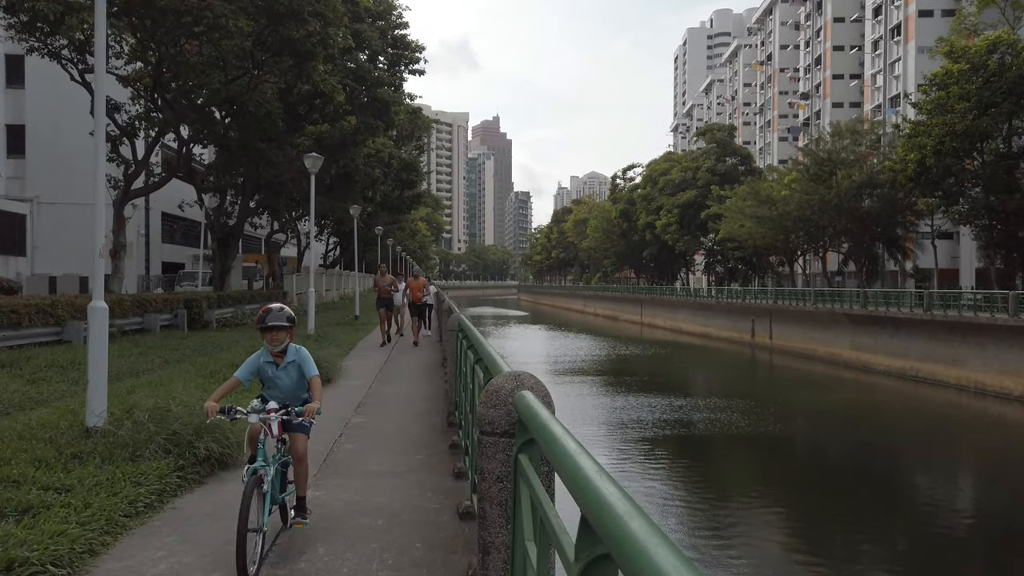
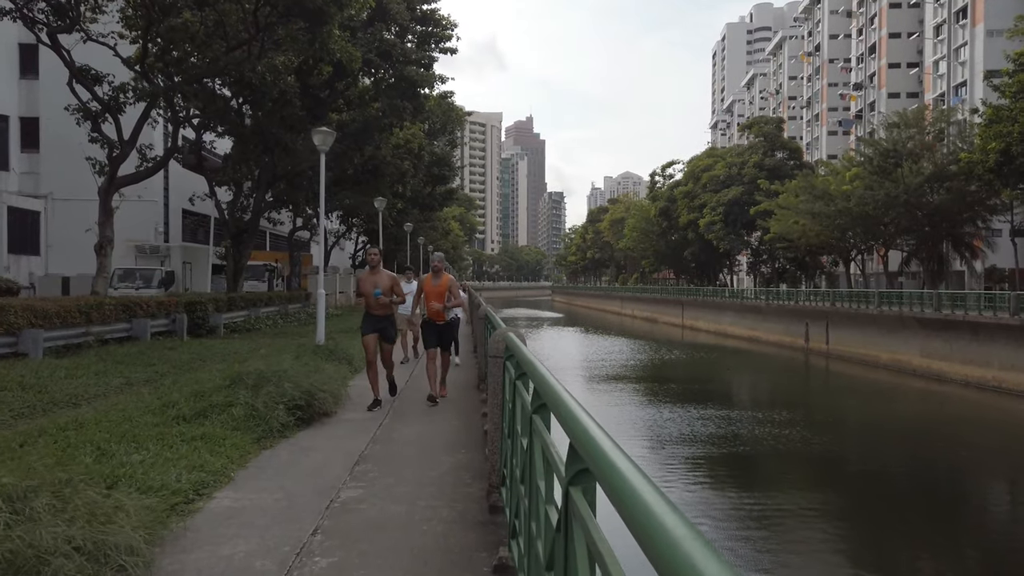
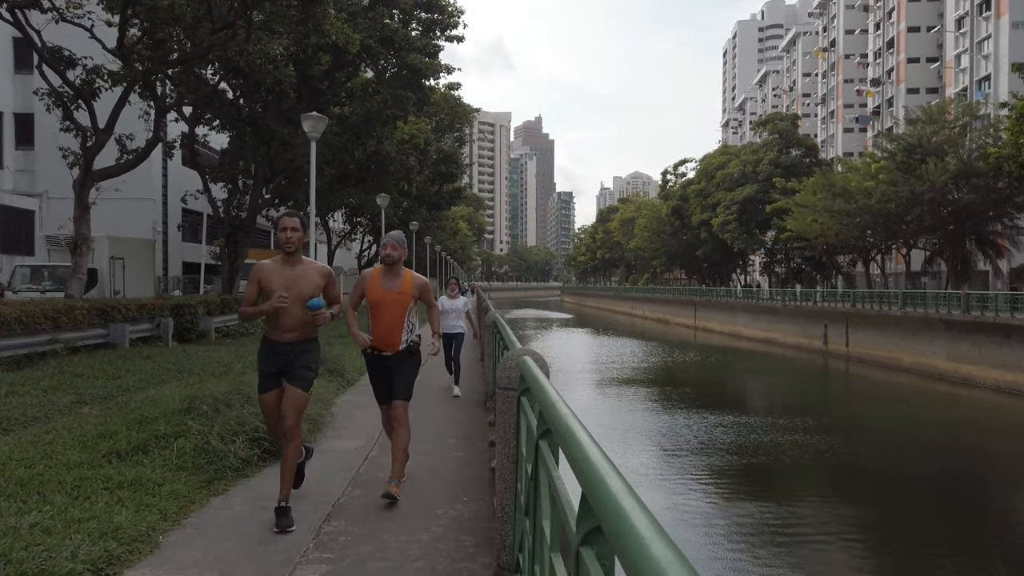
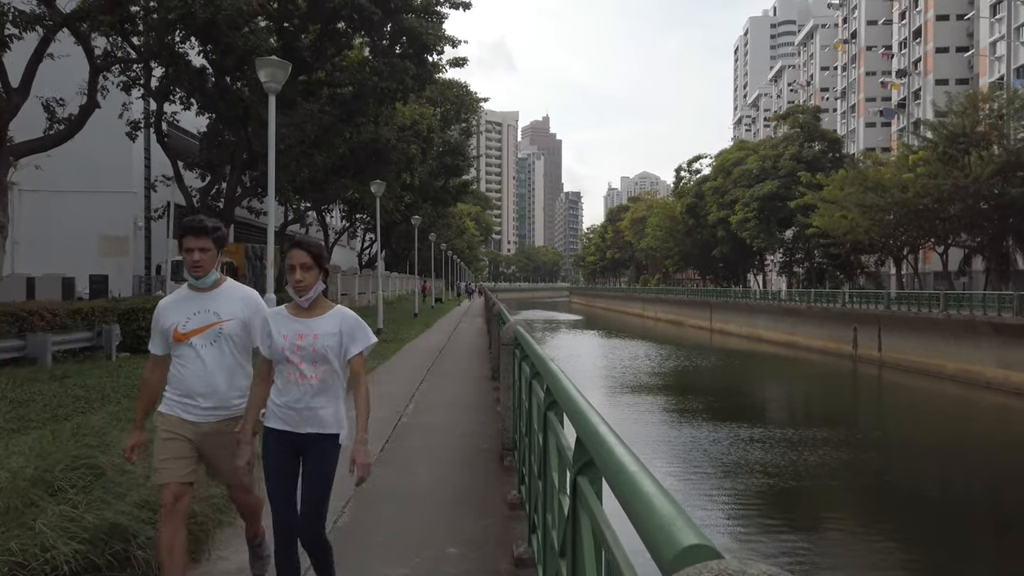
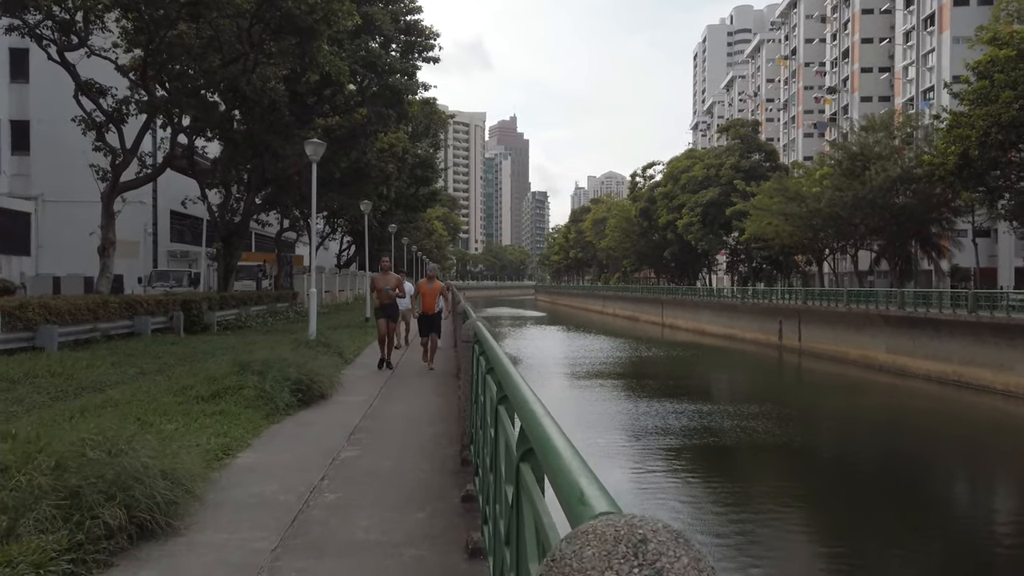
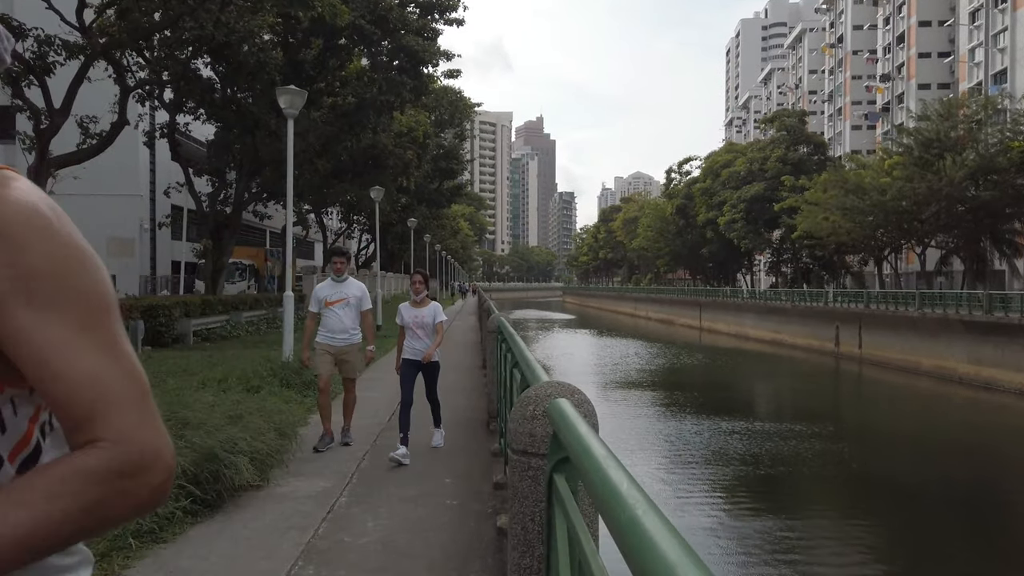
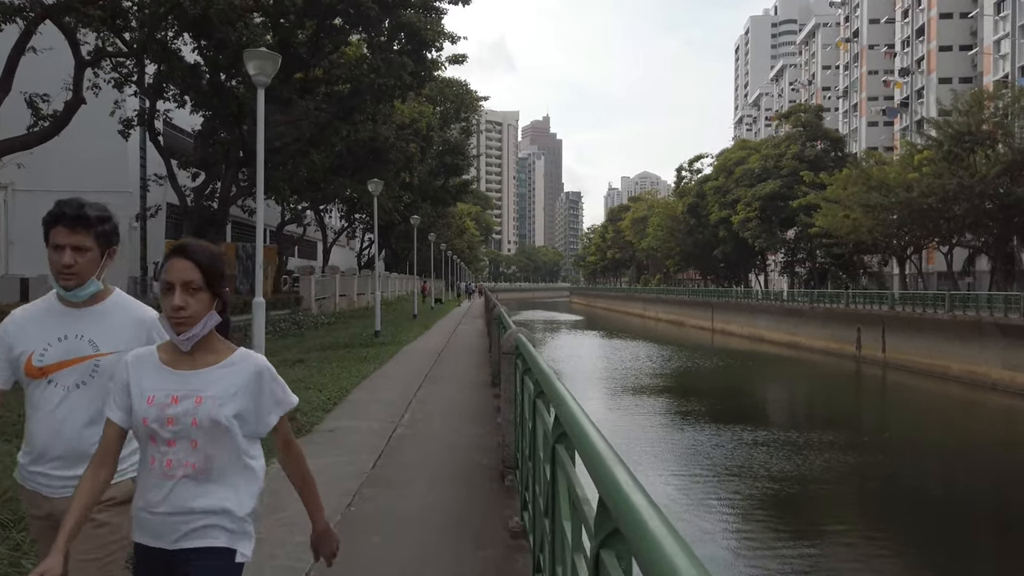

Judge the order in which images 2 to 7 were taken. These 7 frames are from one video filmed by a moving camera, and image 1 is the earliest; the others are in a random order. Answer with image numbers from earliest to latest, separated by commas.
5, 2, 3, 6, 4, 7
